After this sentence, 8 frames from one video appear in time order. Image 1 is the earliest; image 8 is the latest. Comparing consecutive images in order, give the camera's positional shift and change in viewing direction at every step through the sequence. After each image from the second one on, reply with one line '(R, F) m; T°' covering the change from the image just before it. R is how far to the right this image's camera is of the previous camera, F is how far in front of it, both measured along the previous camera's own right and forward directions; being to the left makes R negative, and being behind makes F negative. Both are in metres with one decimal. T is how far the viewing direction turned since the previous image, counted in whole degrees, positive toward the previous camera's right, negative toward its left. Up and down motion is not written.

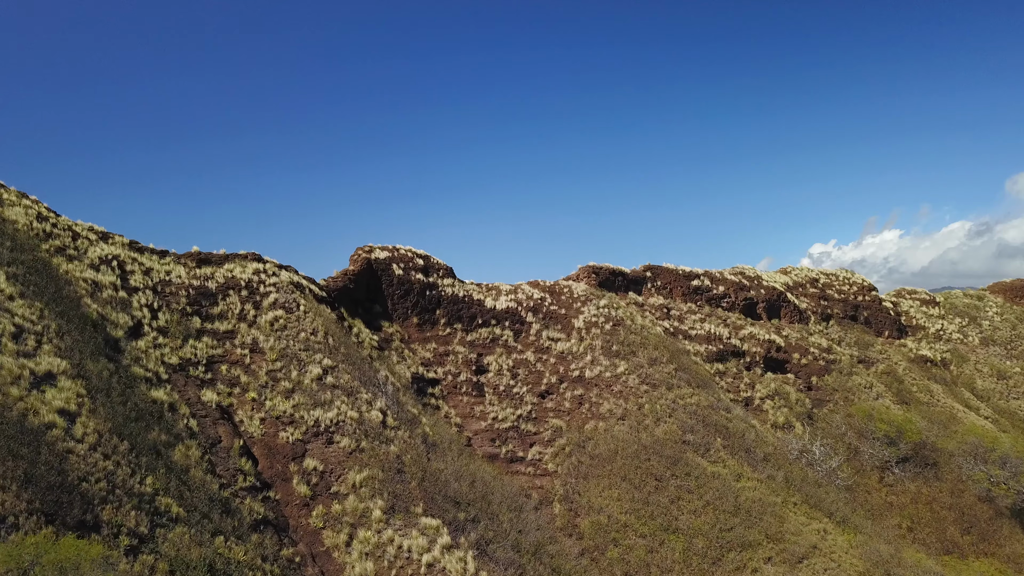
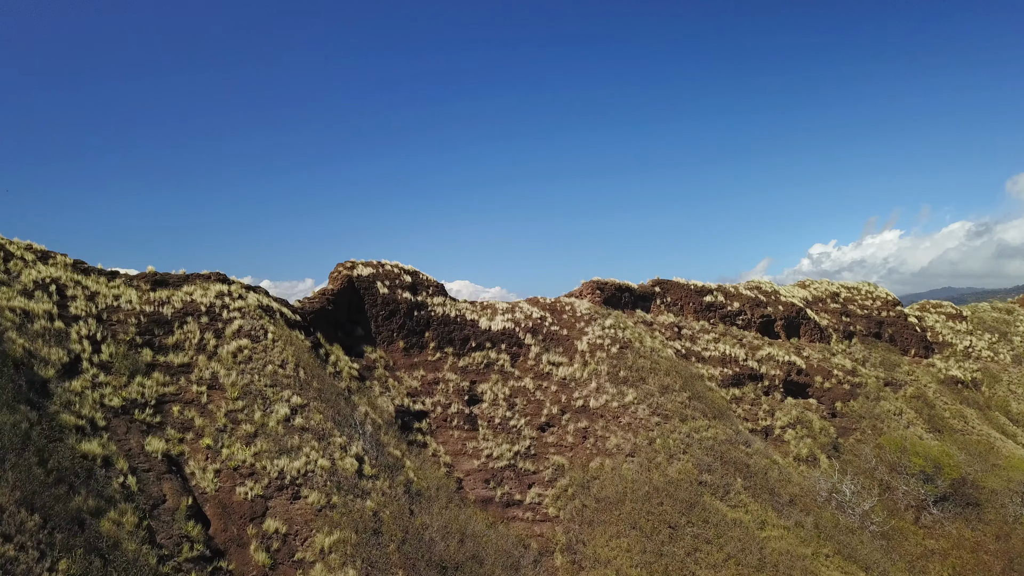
(+0.1, +2.2) m; 0°
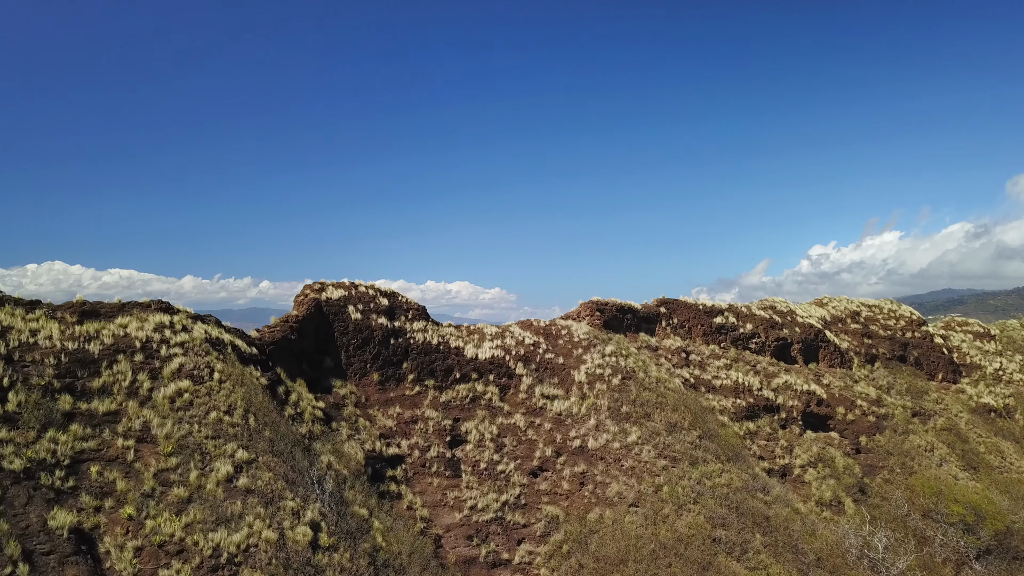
(+0.2, +2.3) m; 0°
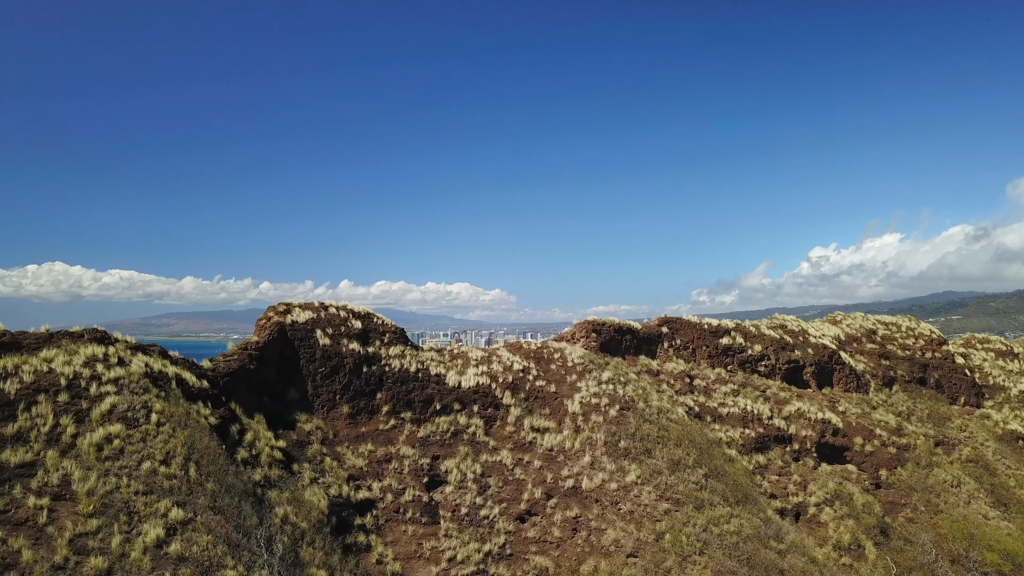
(+0.3, +1.8) m; 0°
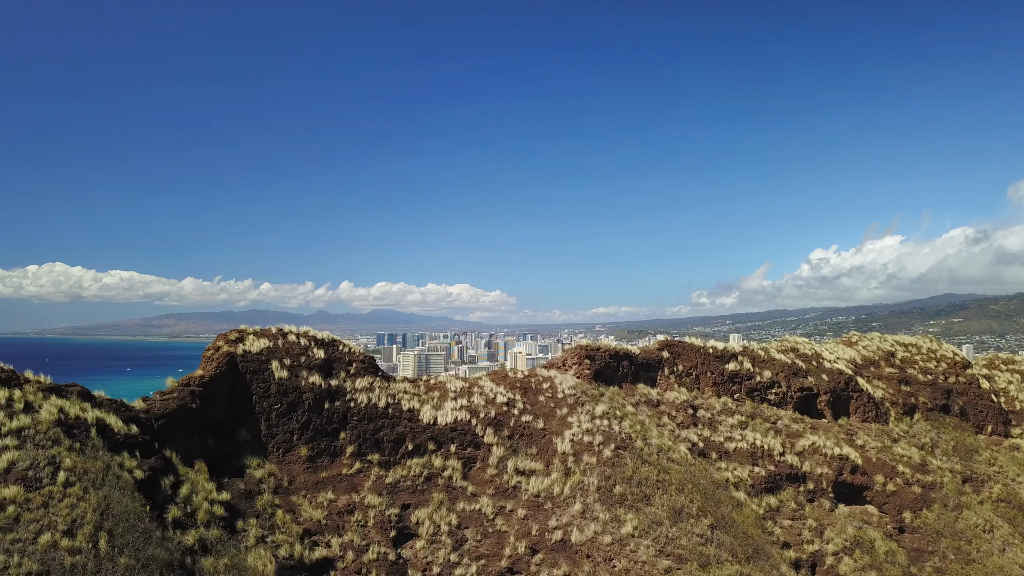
(+0.3, +2.0) m; 0°
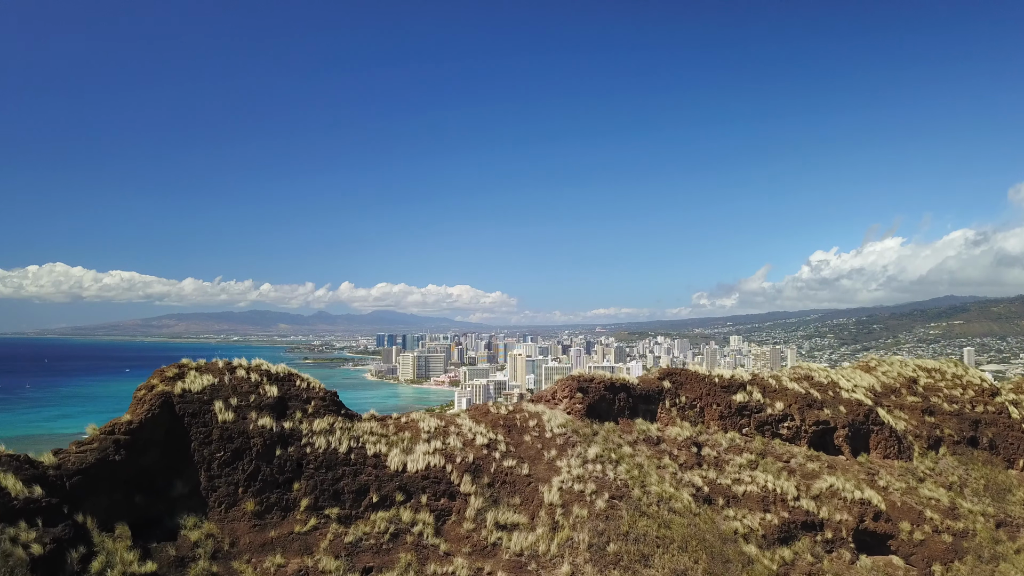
(+0.3, +1.9) m; 0°
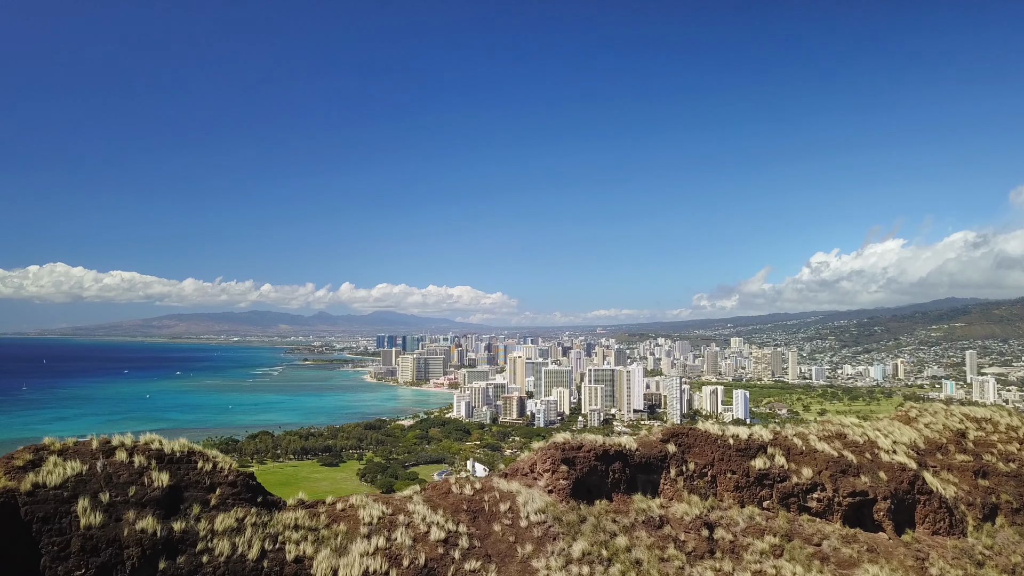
(+0.4, +3.2) m; 0°
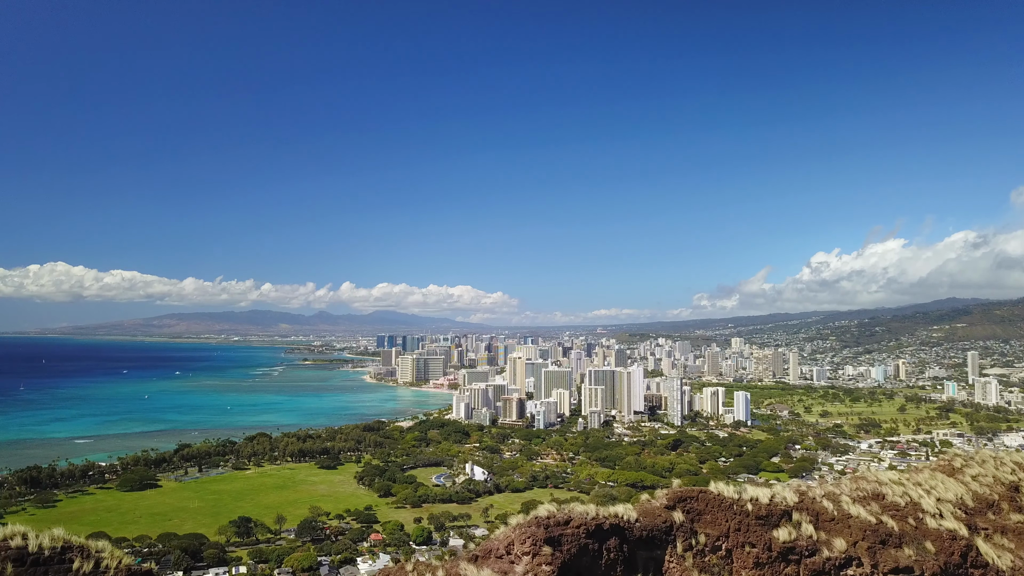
(+0.3, +2.5) m; 0°
